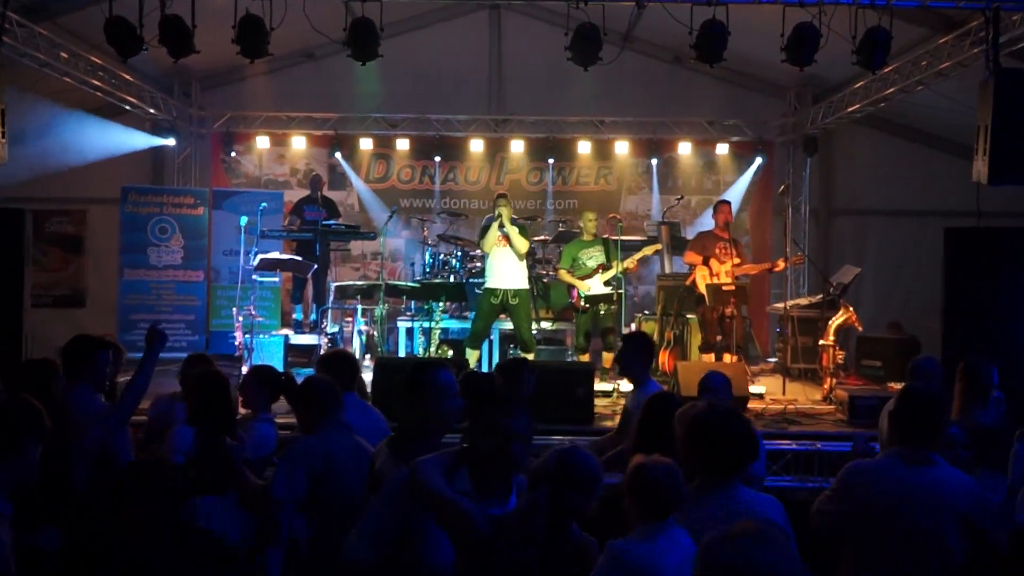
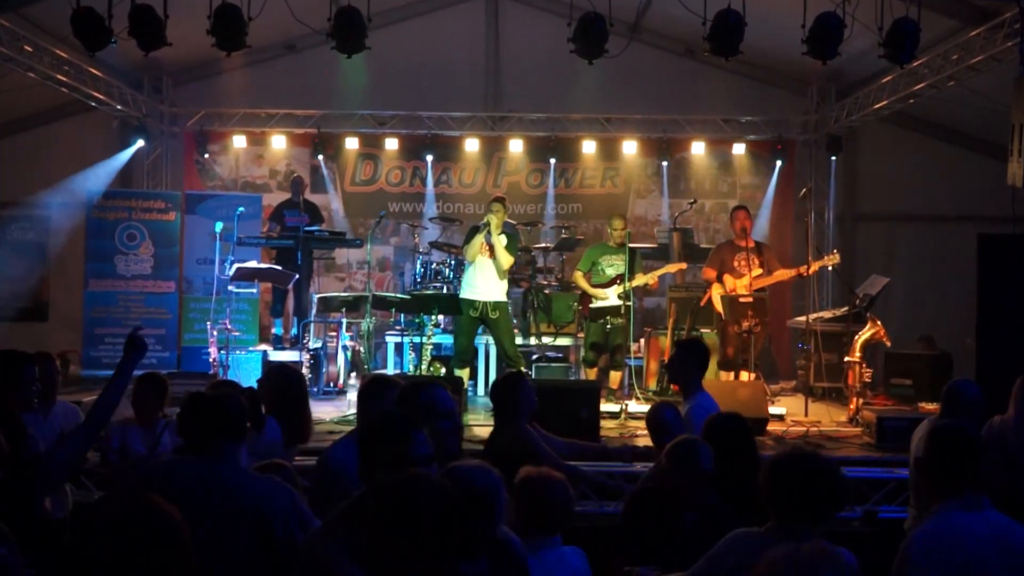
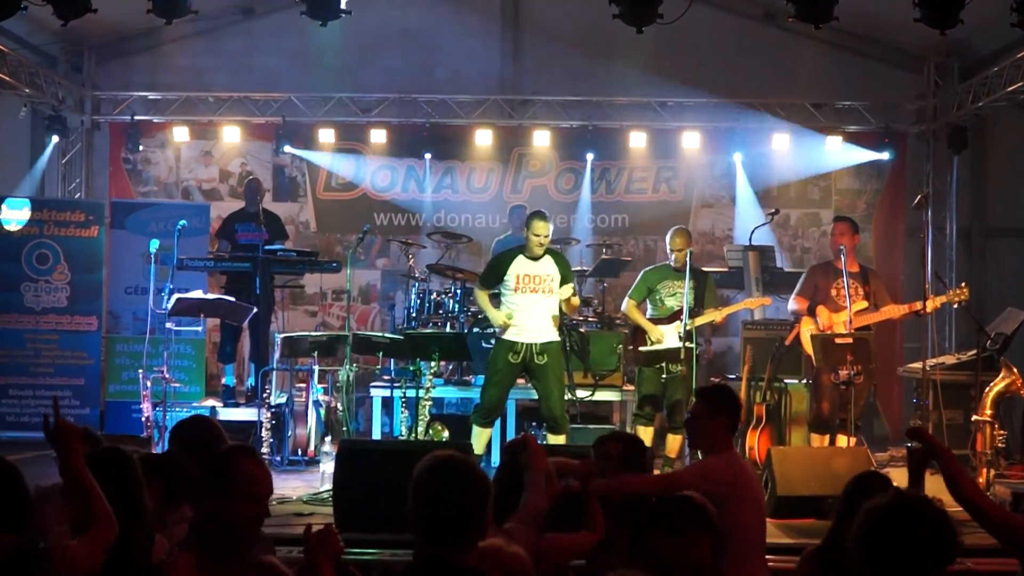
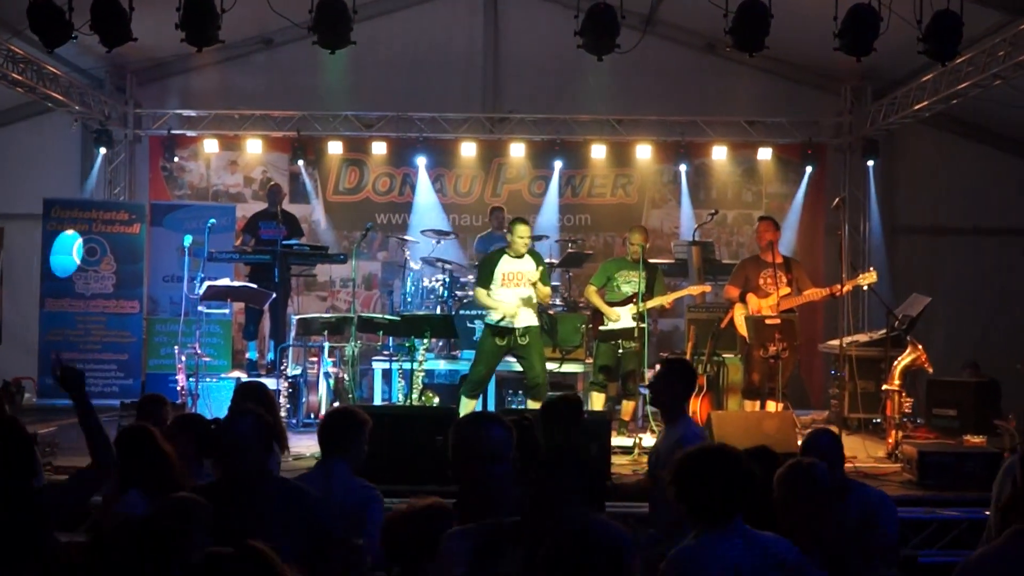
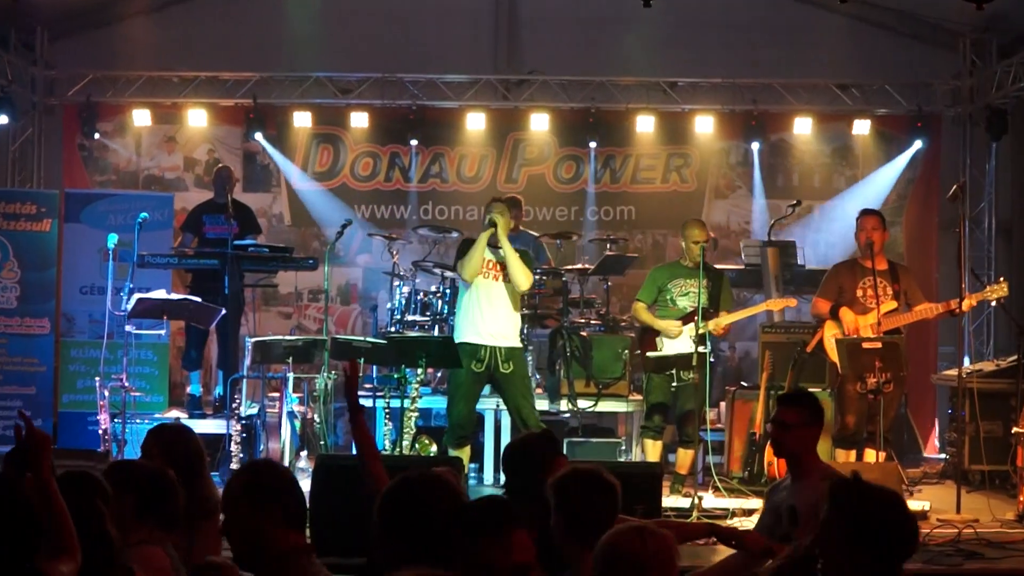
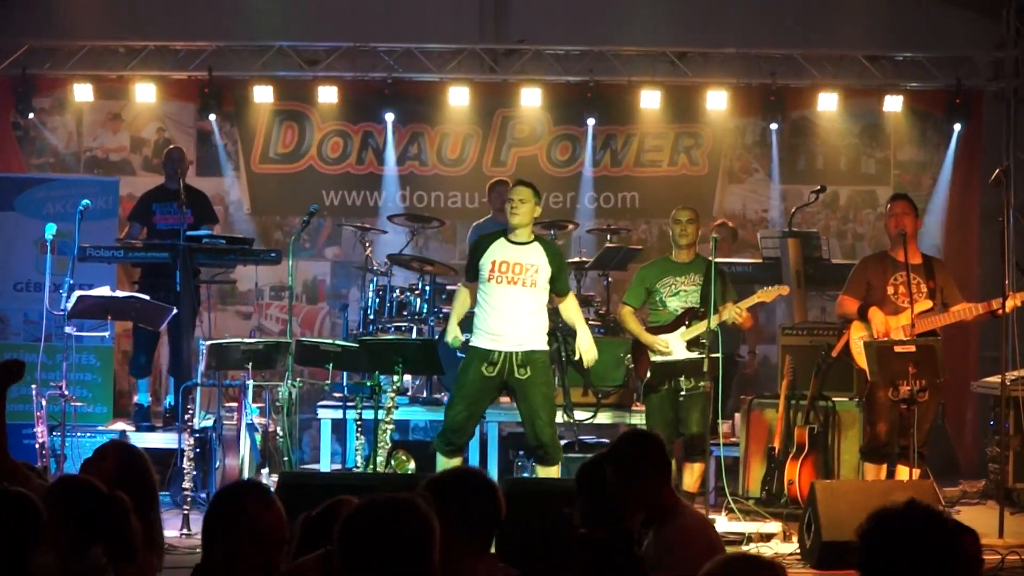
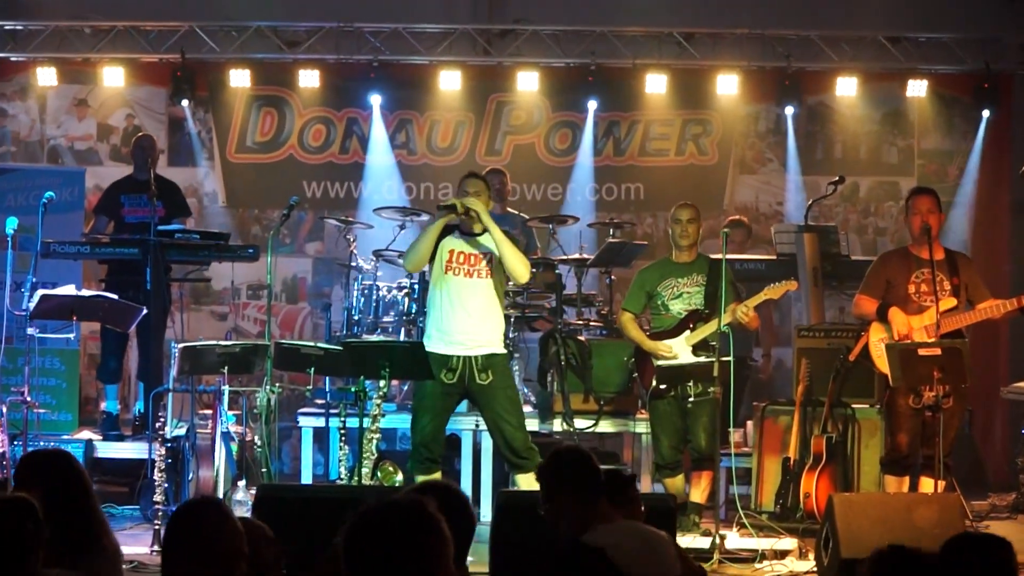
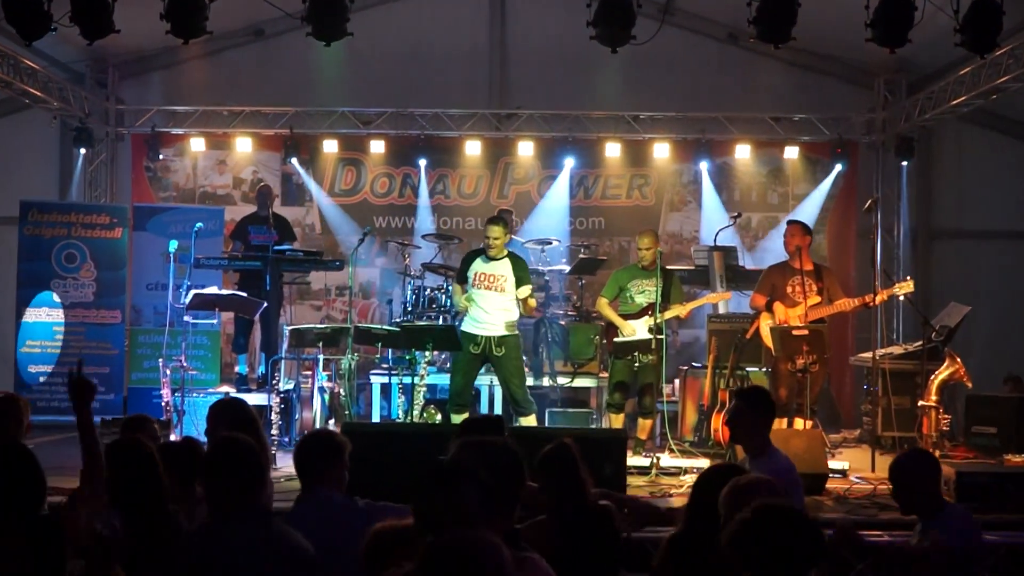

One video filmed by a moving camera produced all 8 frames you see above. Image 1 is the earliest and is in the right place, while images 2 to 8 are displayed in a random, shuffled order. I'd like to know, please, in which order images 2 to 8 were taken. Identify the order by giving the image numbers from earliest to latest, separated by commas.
2, 4, 8, 3, 5, 6, 7
